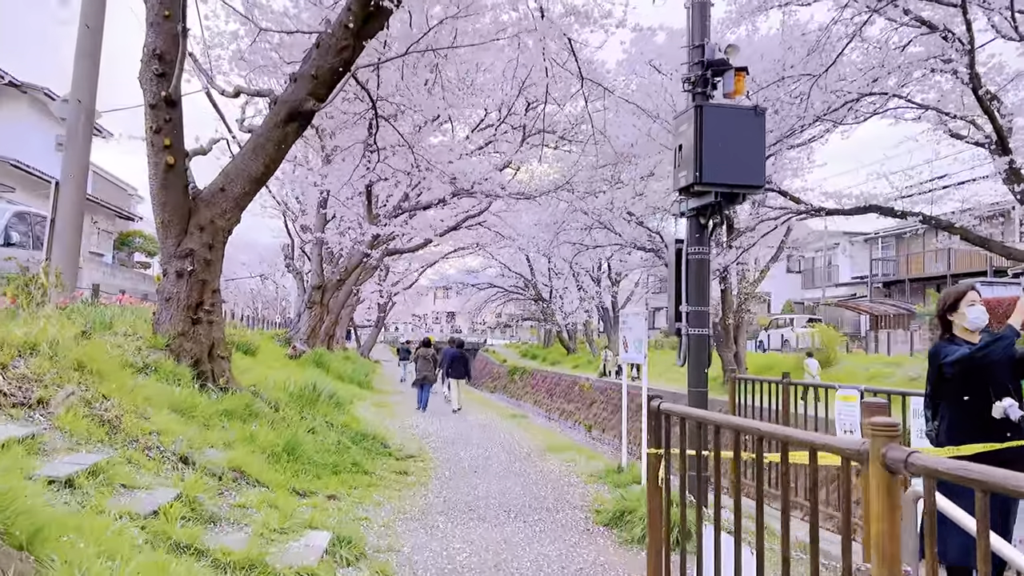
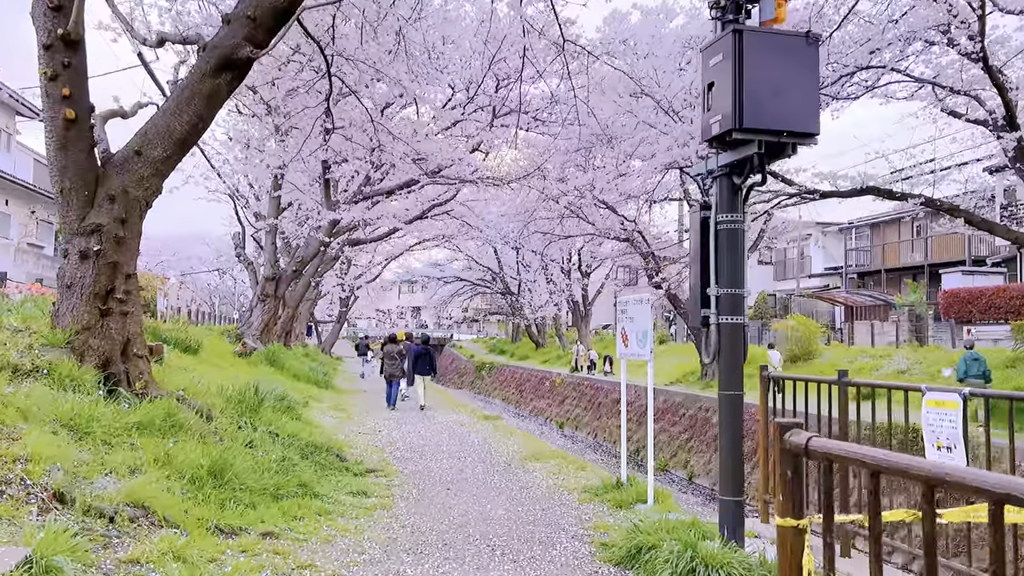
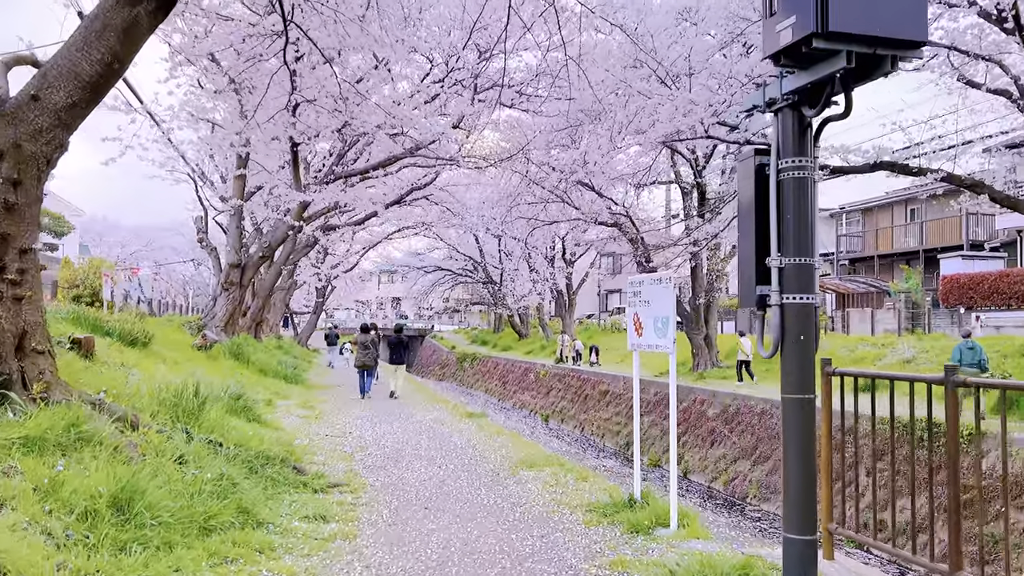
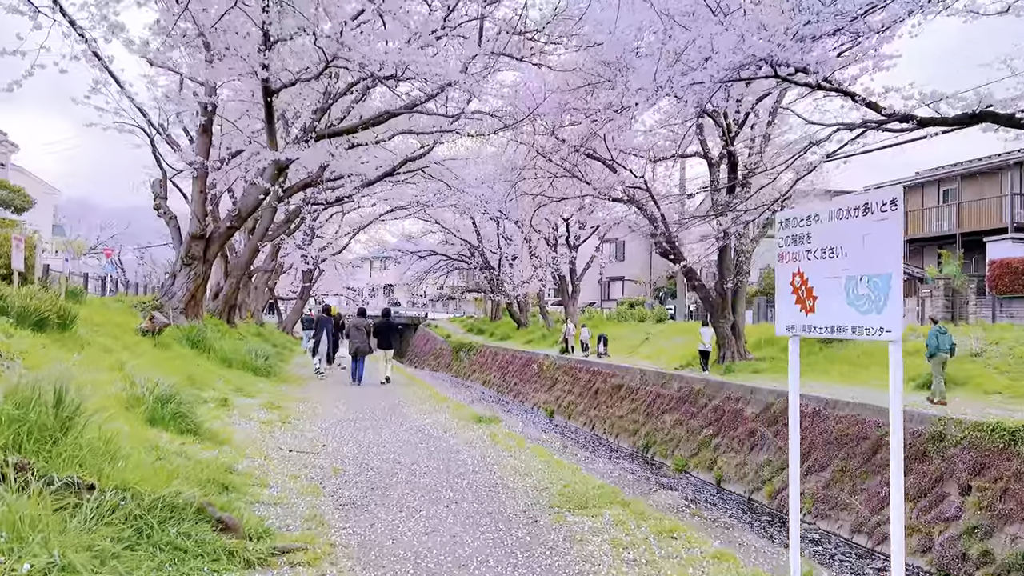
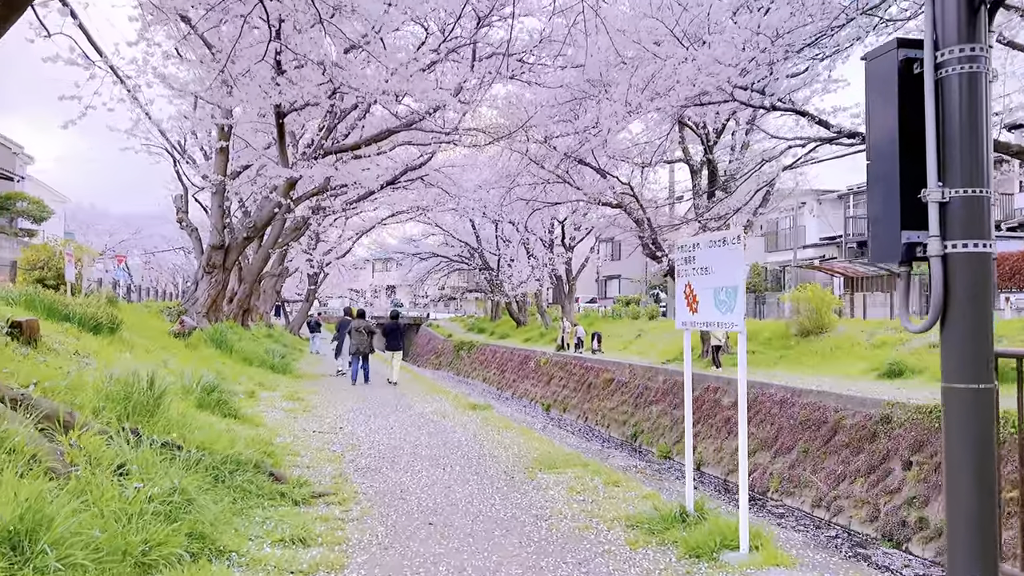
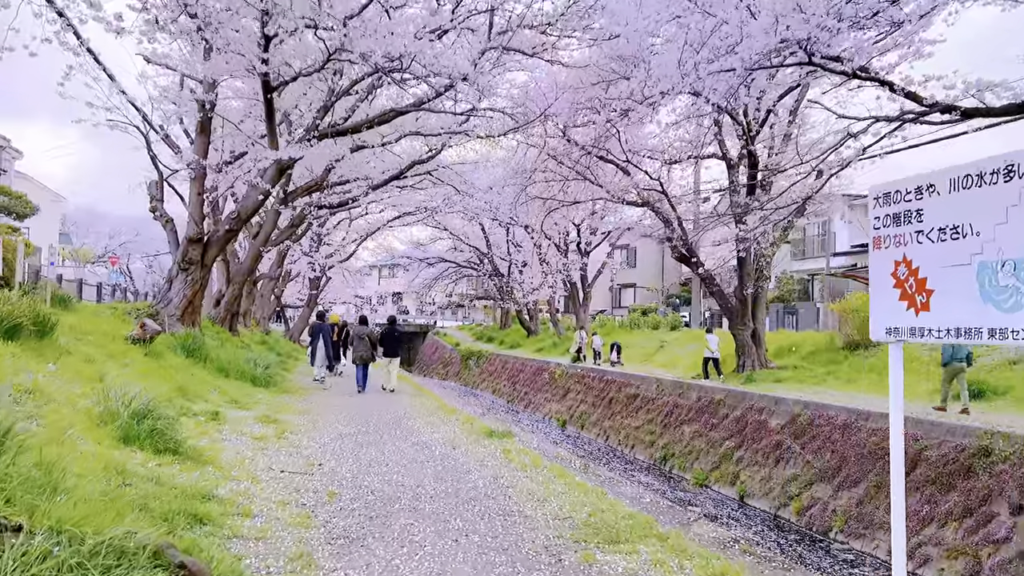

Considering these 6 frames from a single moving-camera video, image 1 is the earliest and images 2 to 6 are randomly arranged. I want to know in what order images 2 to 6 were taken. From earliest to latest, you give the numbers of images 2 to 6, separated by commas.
2, 3, 5, 4, 6
